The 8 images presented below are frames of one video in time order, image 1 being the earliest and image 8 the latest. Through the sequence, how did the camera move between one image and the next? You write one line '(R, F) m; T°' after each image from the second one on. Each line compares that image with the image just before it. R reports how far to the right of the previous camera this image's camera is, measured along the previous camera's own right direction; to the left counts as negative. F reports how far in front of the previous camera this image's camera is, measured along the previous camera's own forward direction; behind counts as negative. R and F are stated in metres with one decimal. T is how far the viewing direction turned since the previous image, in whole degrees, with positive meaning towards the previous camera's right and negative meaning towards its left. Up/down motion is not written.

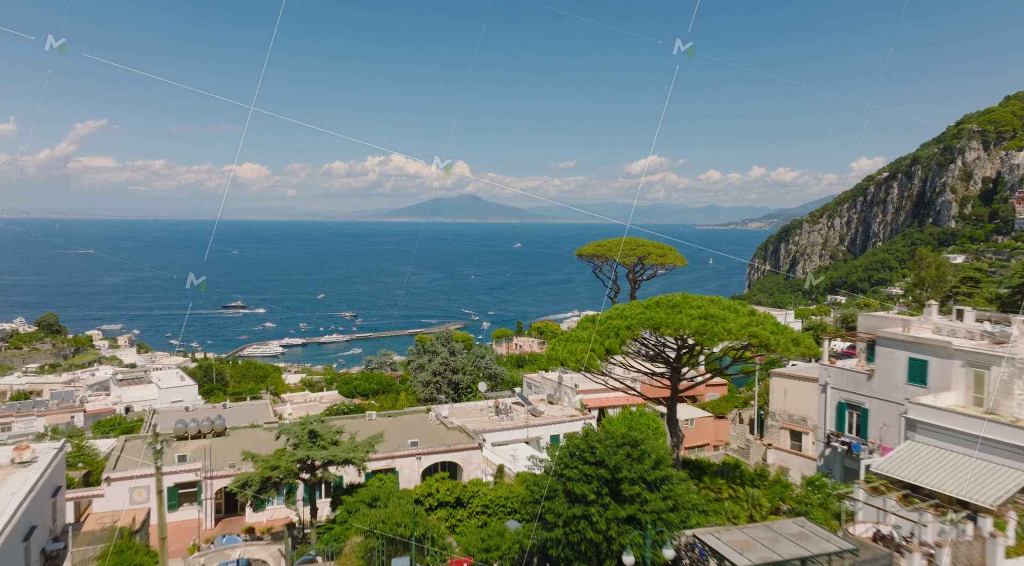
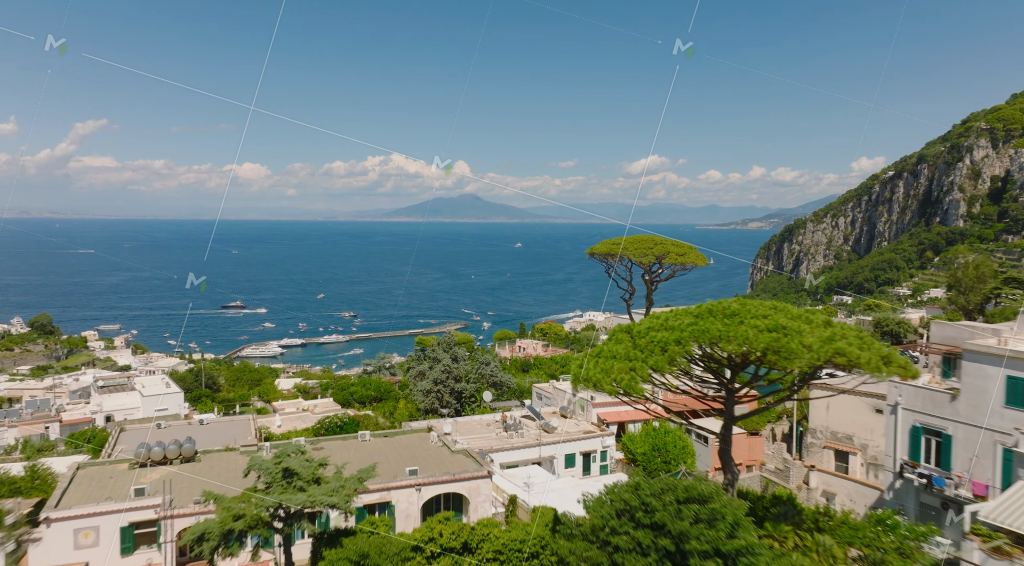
(-0.1, +1.2) m; 0°
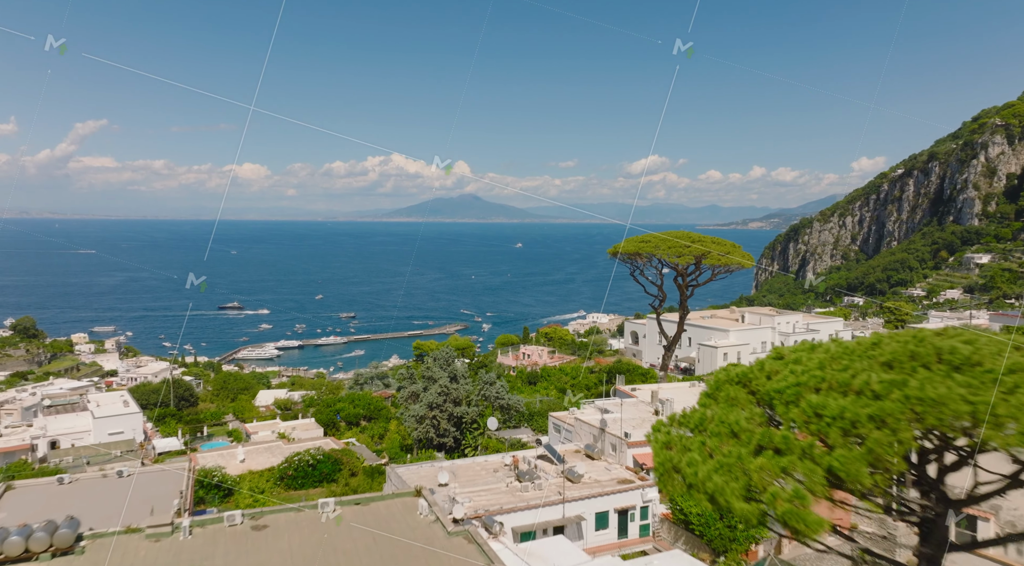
(-0.2, +2.5) m; 0°
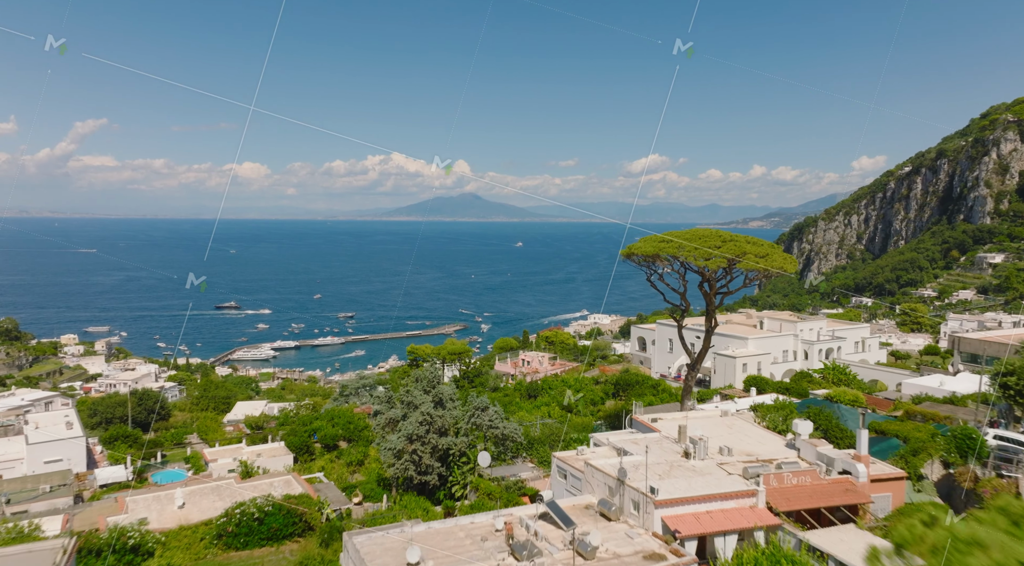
(+0.1, +2.1) m; 0°
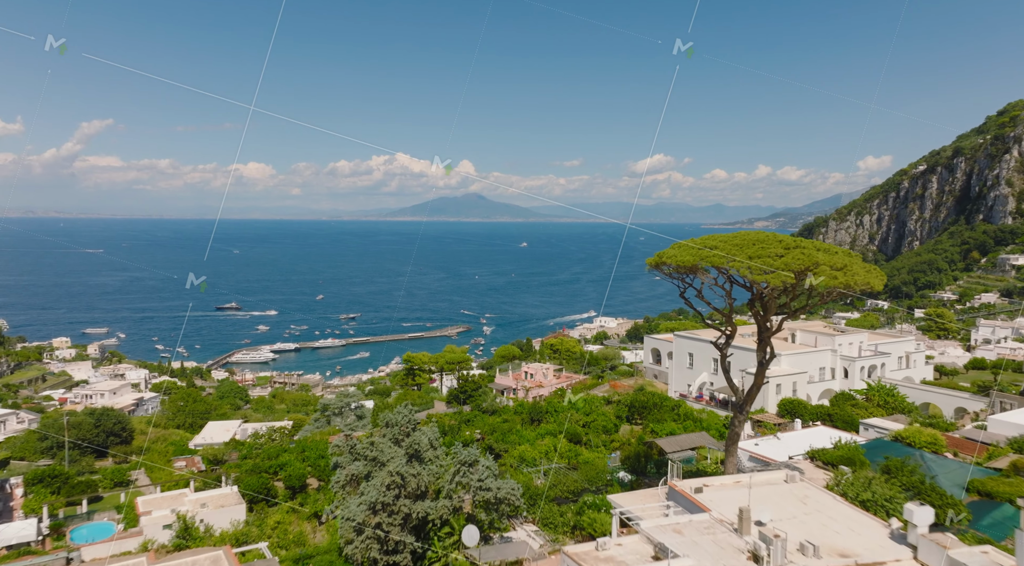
(+0.1, +2.6) m; 0°
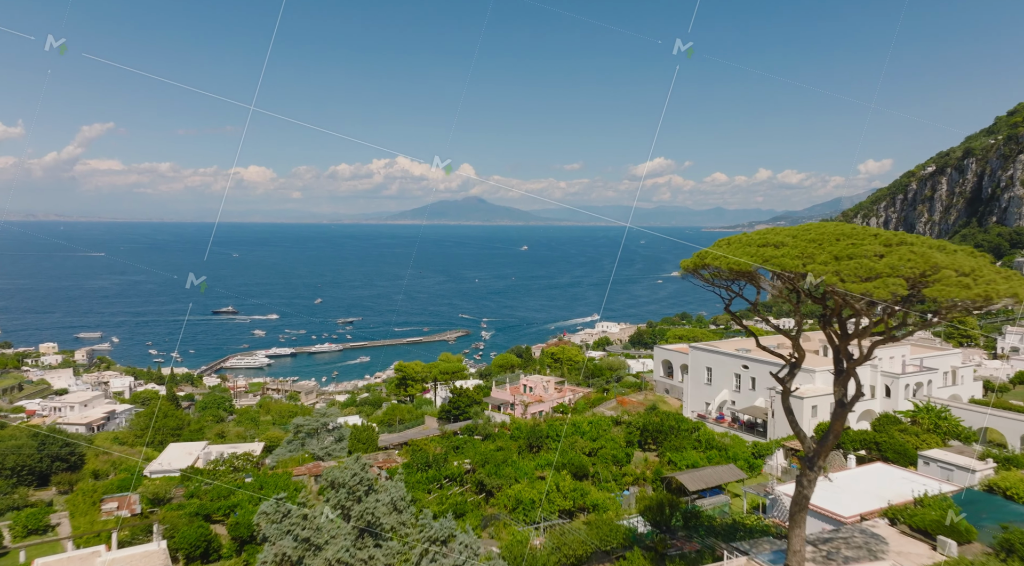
(+0.1, +2.4) m; 0°
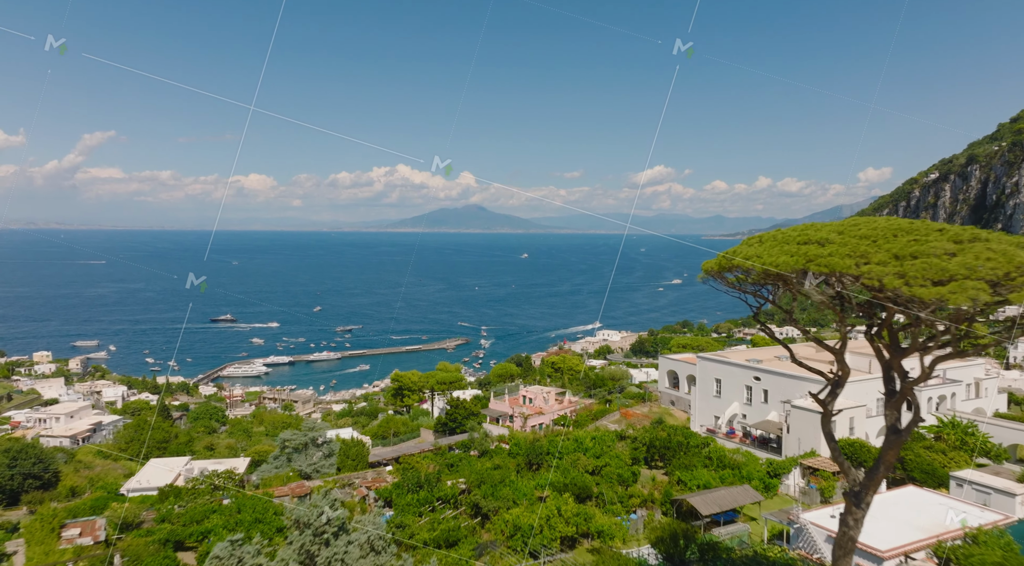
(0.0, +1.0) m; 0°
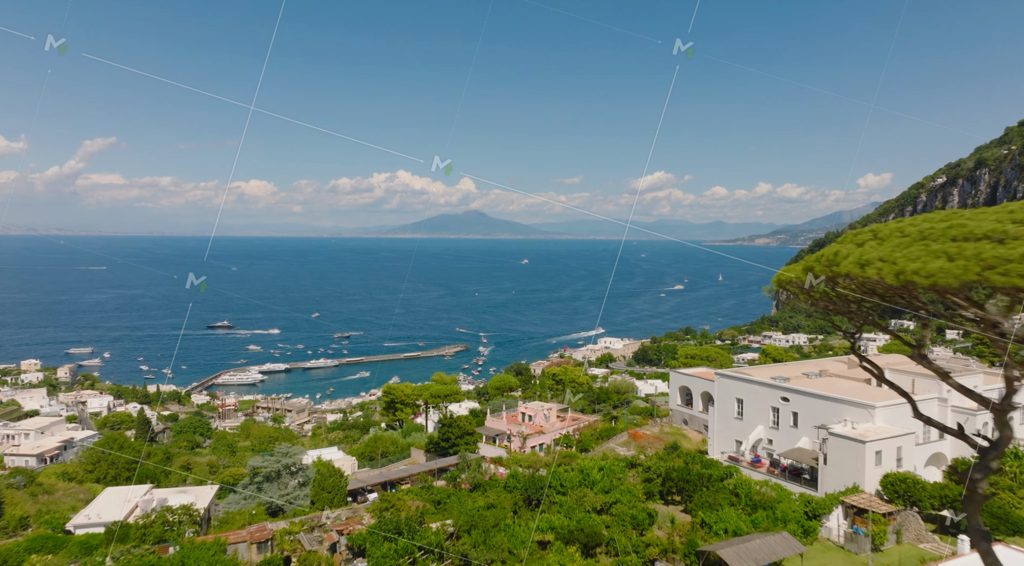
(+0.1, +2.0) m; 0°
